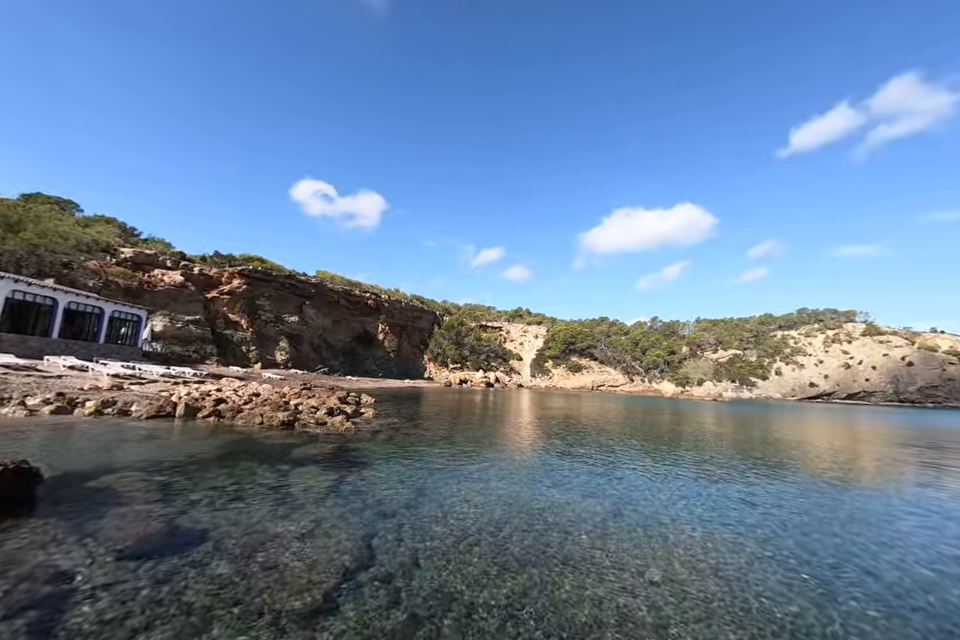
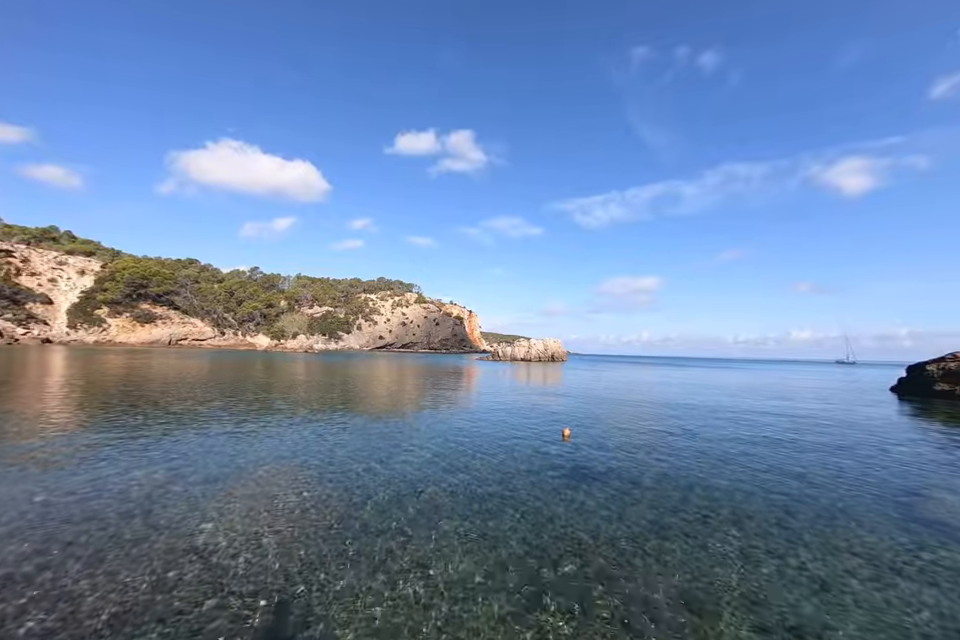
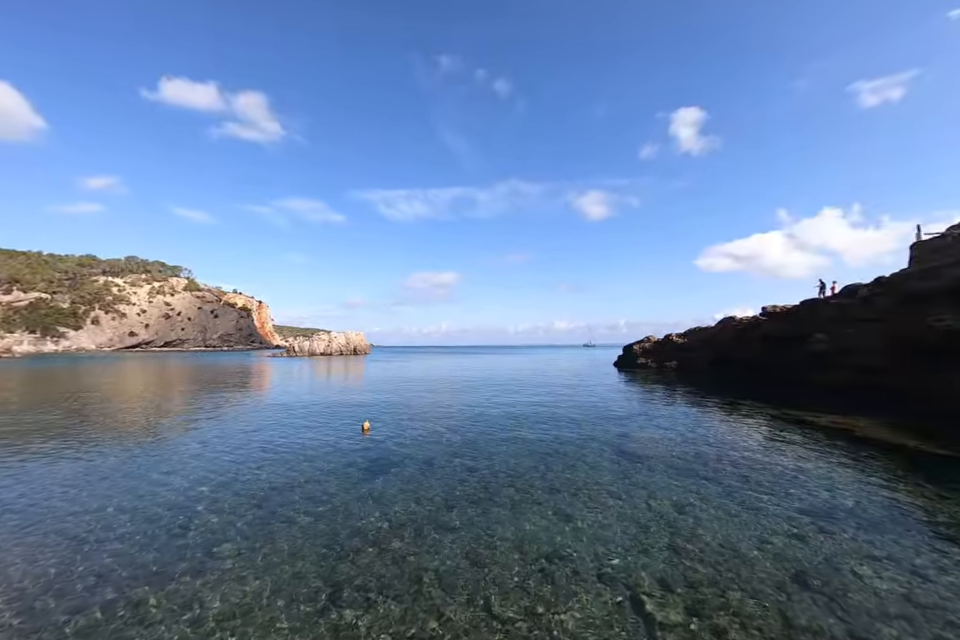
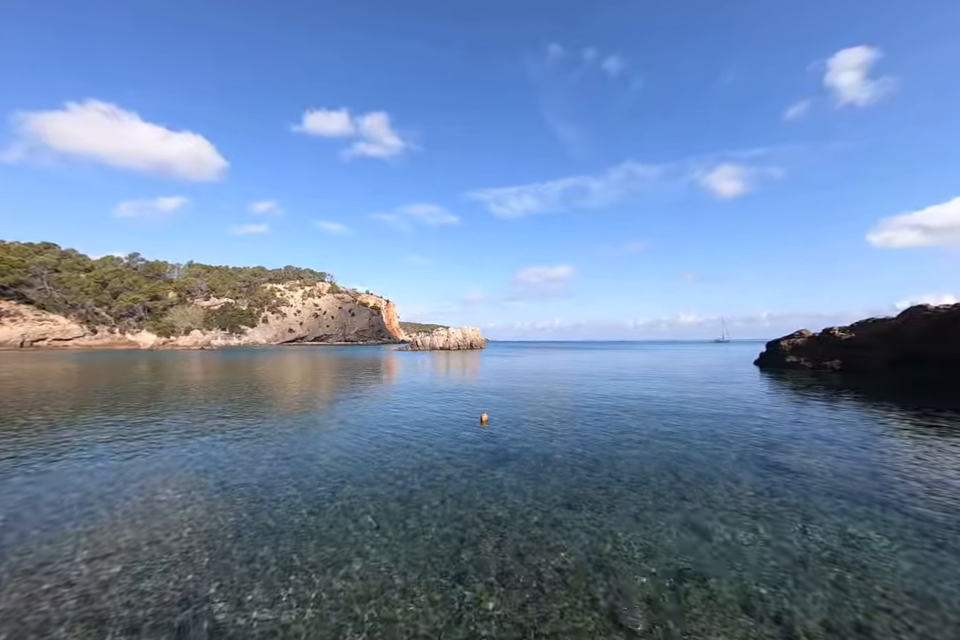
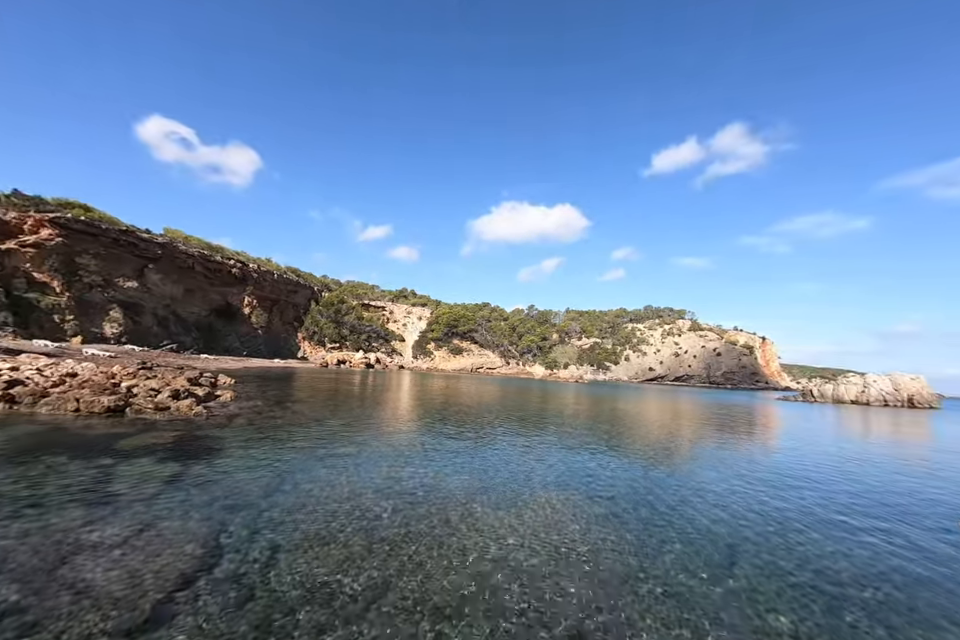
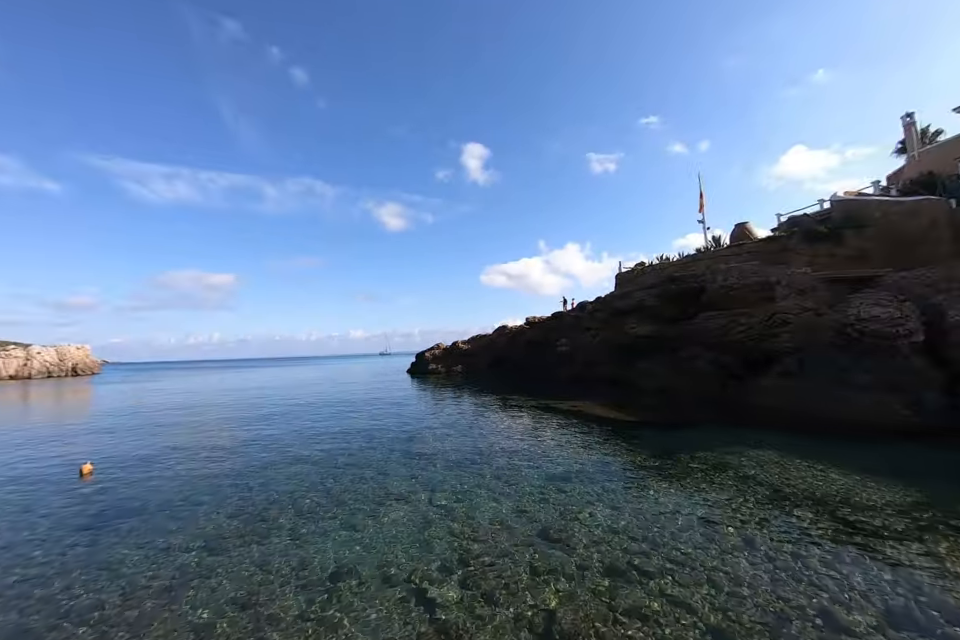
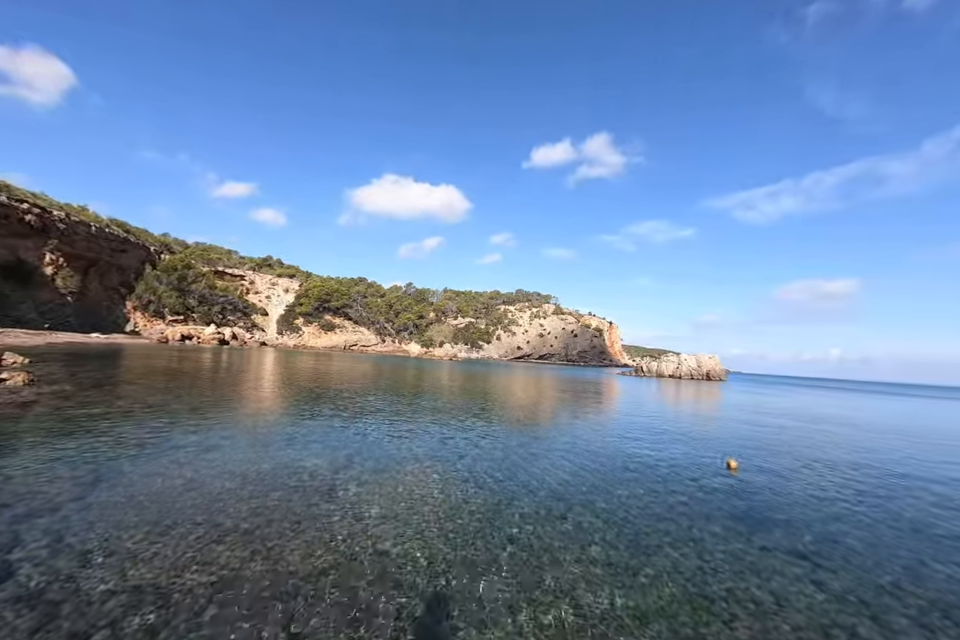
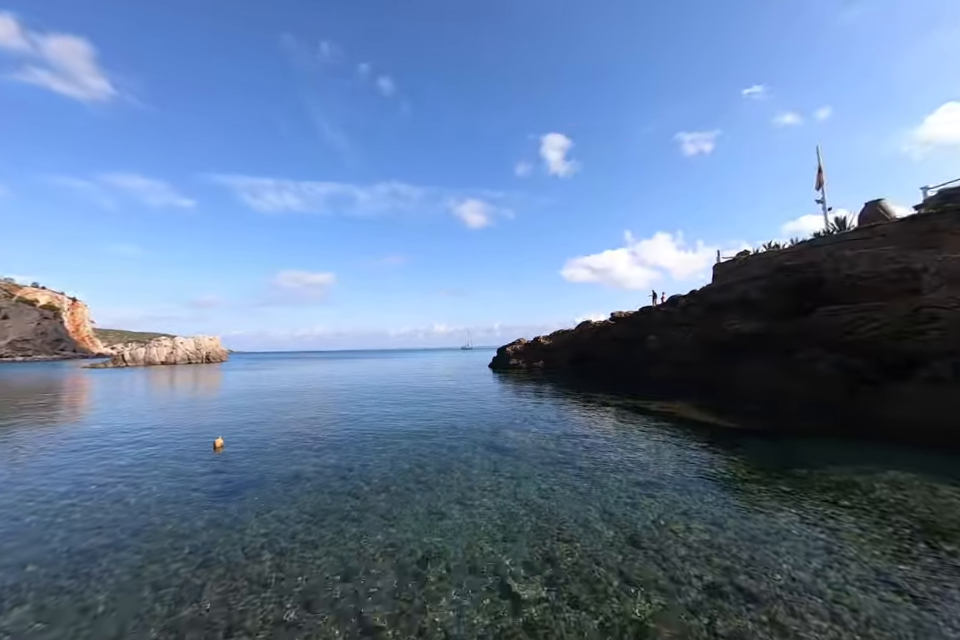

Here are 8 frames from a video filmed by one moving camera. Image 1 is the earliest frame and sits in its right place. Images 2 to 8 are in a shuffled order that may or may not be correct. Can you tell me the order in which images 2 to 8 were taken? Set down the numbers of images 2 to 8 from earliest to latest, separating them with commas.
5, 7, 2, 4, 3, 8, 6
